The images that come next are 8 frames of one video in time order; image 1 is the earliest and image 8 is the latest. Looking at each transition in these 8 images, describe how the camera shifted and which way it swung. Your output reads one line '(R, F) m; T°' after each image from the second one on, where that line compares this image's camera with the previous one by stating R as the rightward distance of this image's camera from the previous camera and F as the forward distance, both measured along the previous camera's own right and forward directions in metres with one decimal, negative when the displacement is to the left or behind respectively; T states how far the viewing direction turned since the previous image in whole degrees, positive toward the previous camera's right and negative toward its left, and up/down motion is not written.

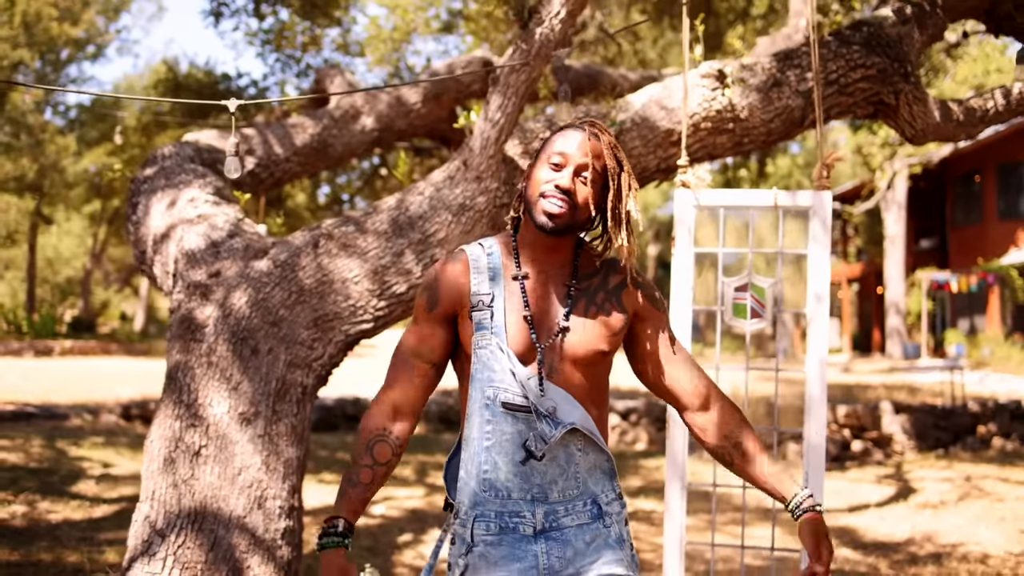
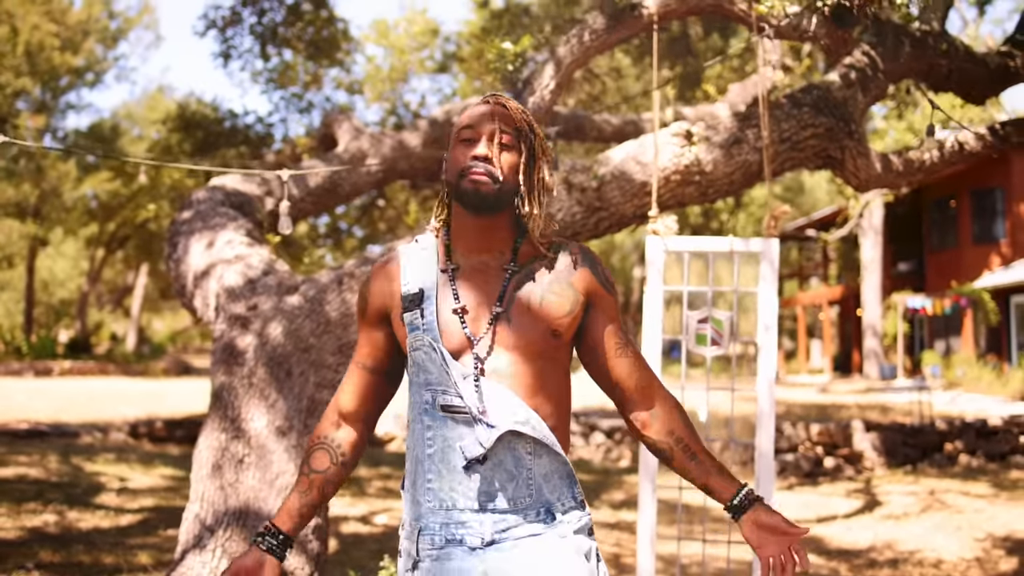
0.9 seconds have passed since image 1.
(0.0, -0.8) m; +1°
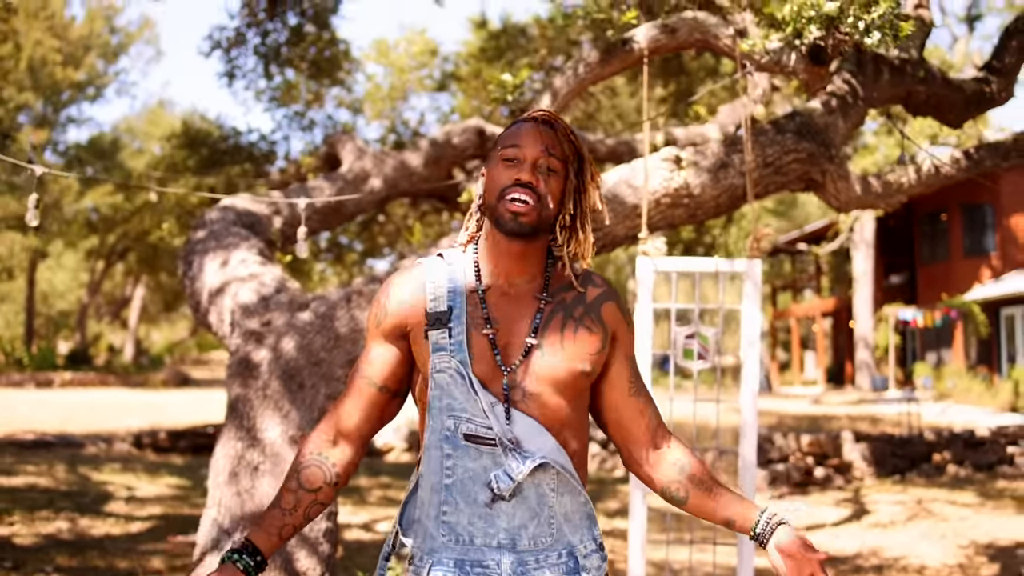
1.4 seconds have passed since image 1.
(0.0, -0.3) m; 0°
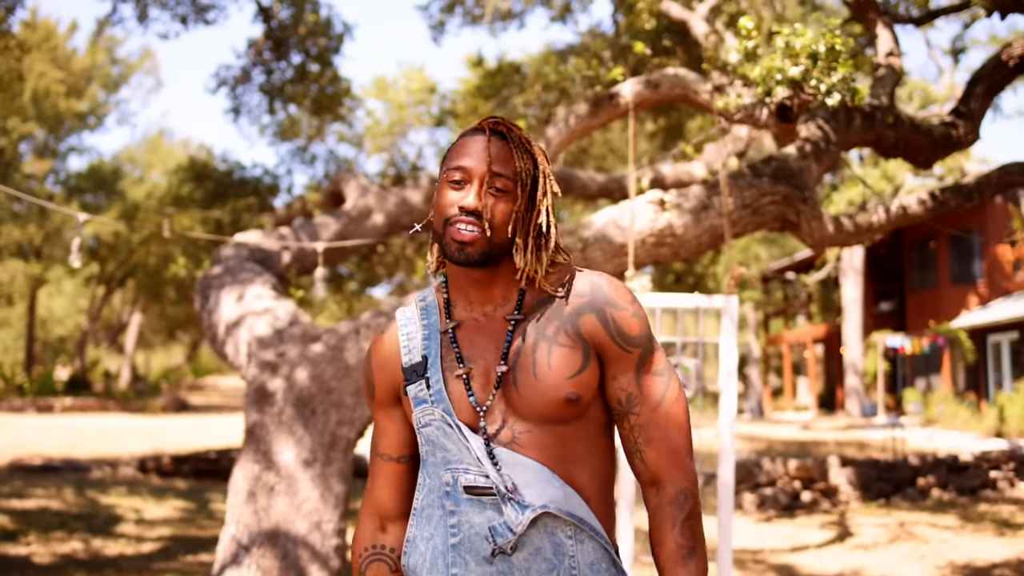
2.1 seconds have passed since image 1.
(0.0, -0.5) m; 0°
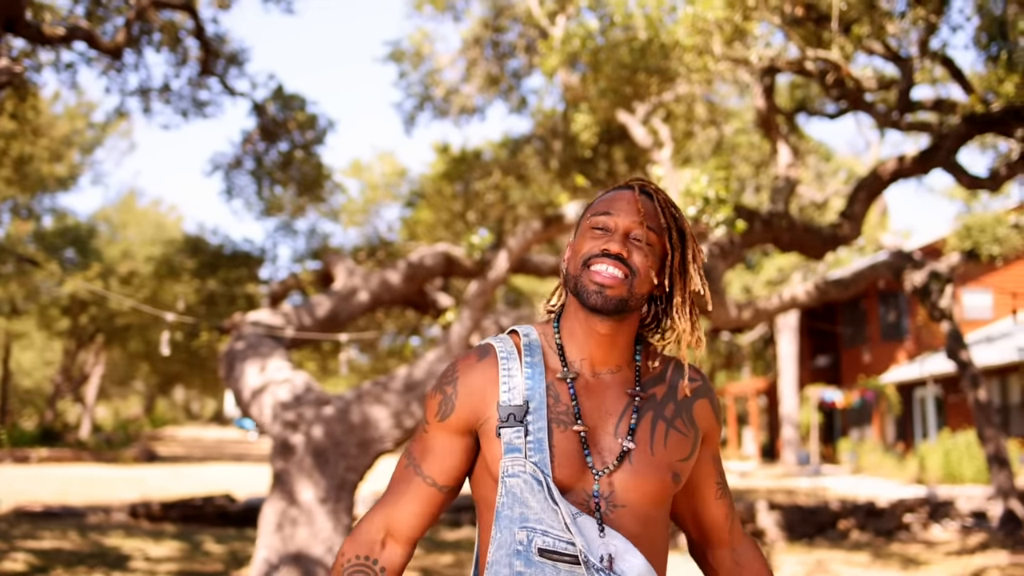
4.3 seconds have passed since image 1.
(-0.1, -1.7) m; +2°
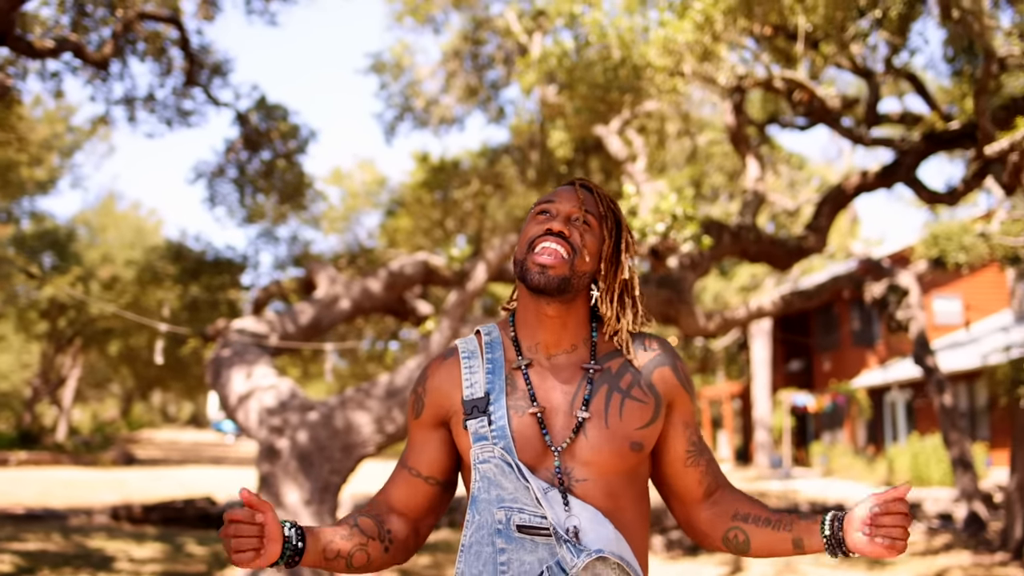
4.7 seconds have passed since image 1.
(0.0, -0.3) m; +1°
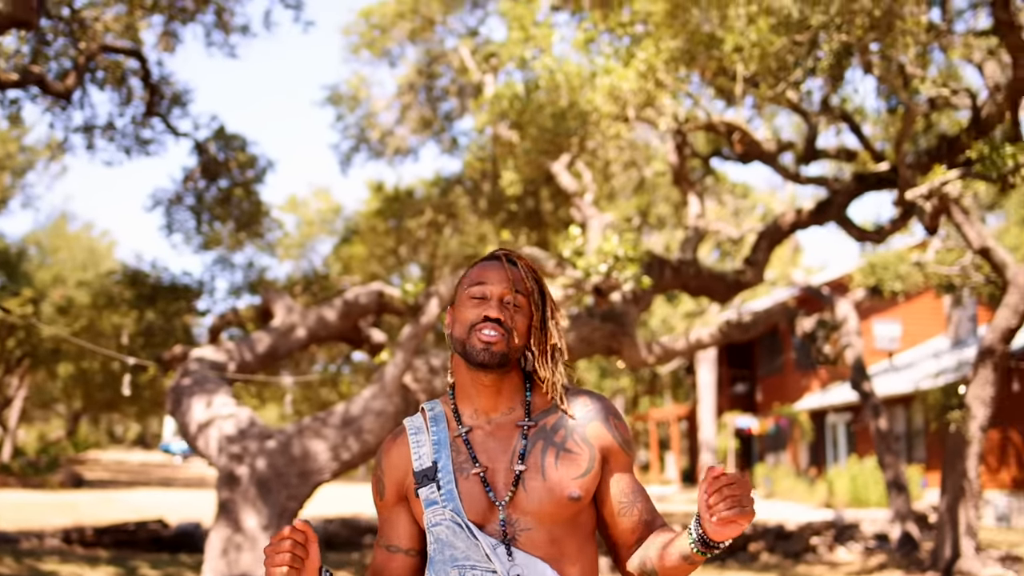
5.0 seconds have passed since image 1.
(0.0, -0.4) m; +2°
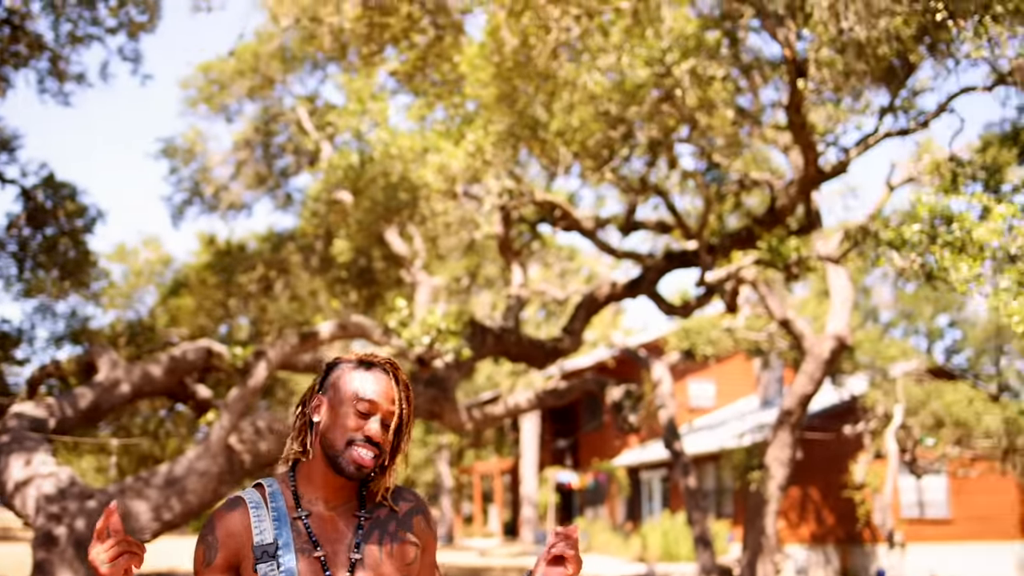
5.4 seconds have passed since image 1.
(0.0, -0.5) m; +8°
